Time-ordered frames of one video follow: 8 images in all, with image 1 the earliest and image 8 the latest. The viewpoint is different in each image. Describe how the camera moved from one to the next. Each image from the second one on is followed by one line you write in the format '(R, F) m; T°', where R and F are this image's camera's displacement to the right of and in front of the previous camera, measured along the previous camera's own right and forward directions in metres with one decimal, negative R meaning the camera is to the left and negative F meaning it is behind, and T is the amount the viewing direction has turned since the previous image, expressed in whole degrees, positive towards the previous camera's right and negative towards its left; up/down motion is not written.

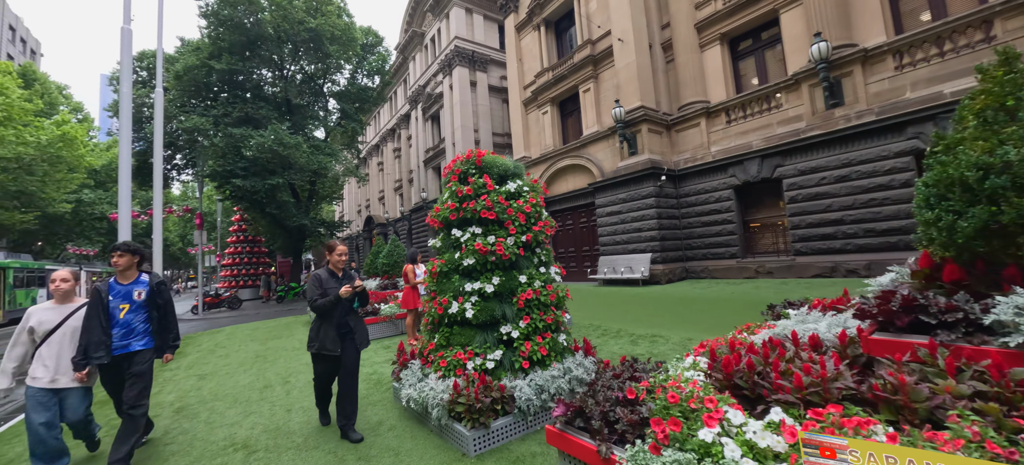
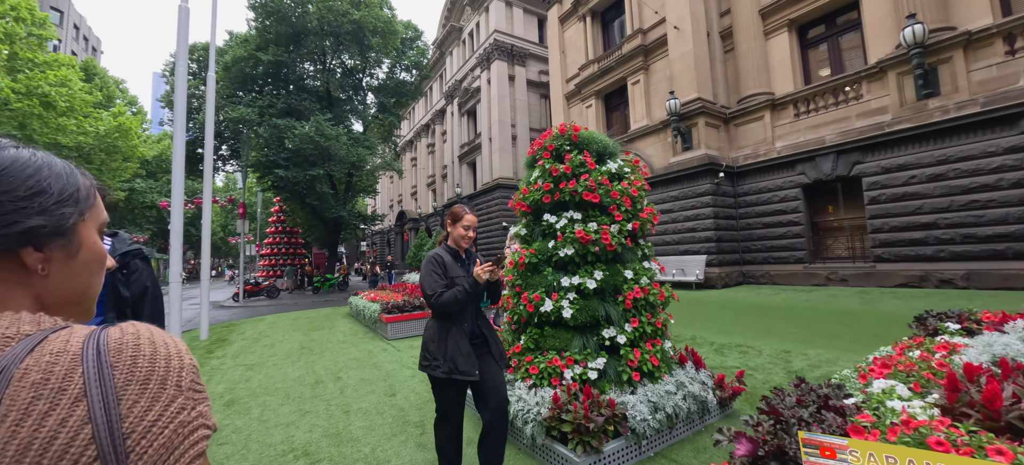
(-0.6, +0.5) m; -4°
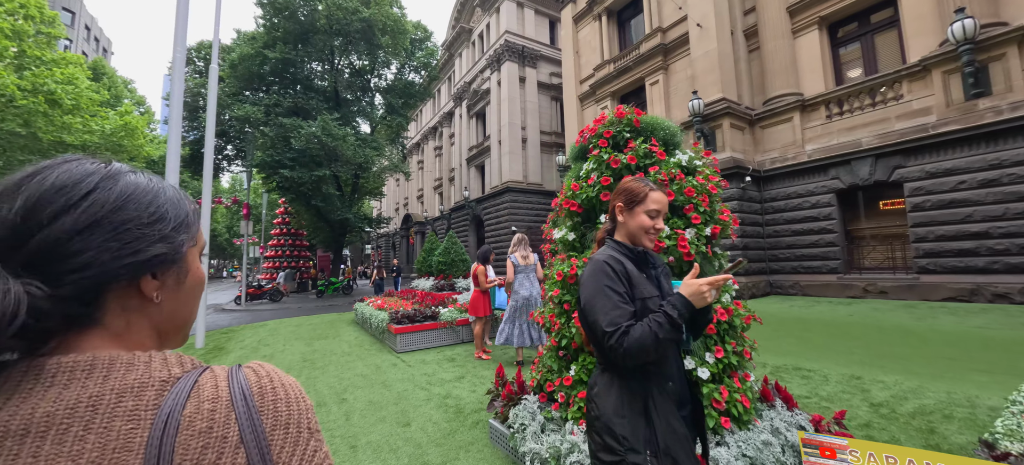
(-0.3, +0.5) m; -1°
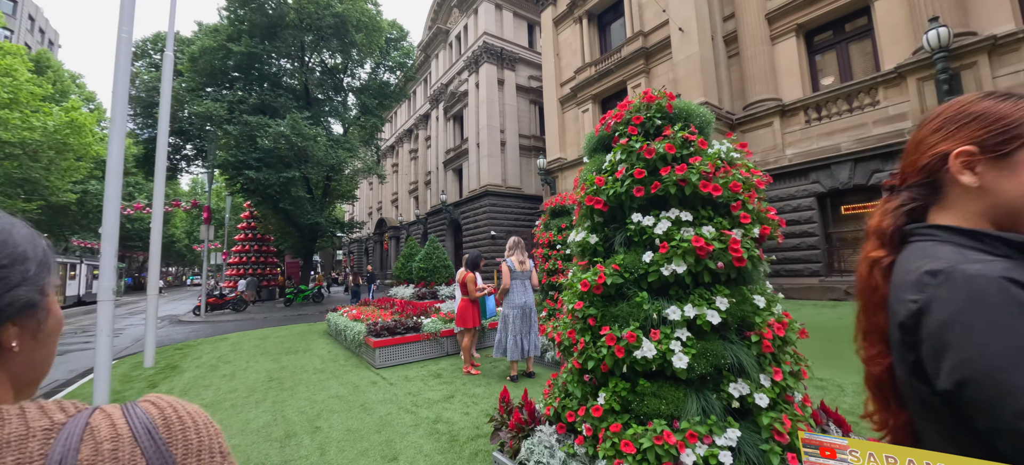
(-0.2, +0.4) m; +4°
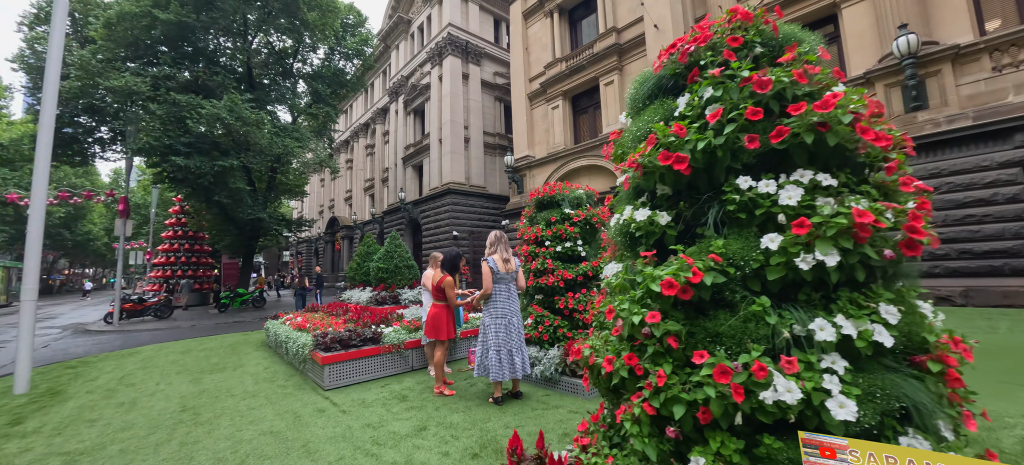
(-0.3, +0.8) m; +6°
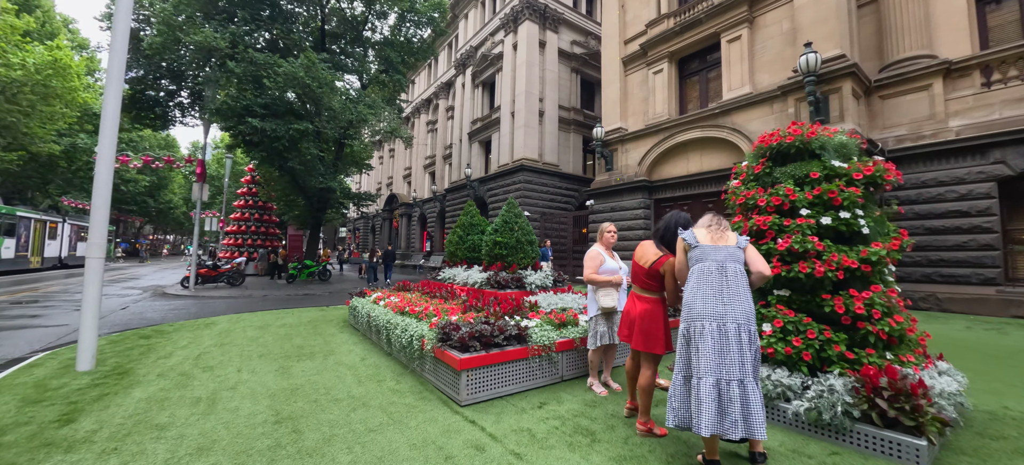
(-1.6, +1.5) m; -6°
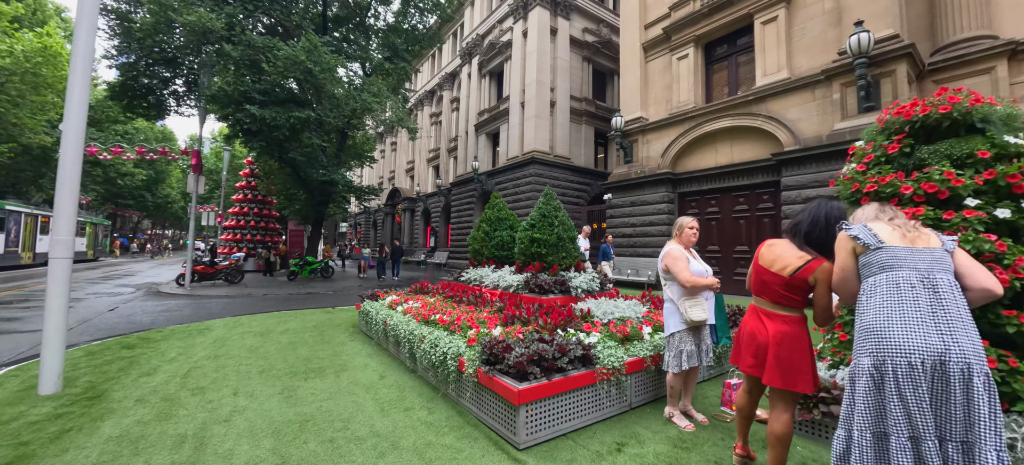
(-0.5, +0.7) m; 0°
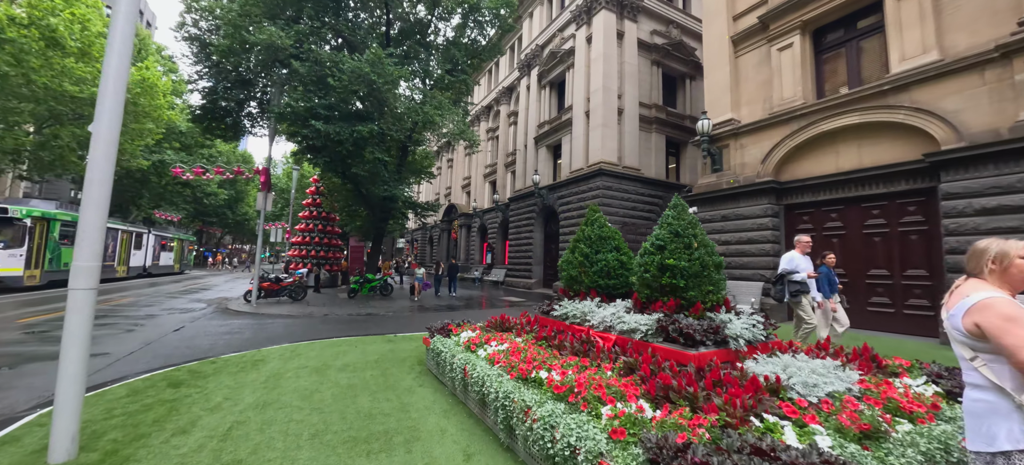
(-0.6, +1.1) m; -7°
